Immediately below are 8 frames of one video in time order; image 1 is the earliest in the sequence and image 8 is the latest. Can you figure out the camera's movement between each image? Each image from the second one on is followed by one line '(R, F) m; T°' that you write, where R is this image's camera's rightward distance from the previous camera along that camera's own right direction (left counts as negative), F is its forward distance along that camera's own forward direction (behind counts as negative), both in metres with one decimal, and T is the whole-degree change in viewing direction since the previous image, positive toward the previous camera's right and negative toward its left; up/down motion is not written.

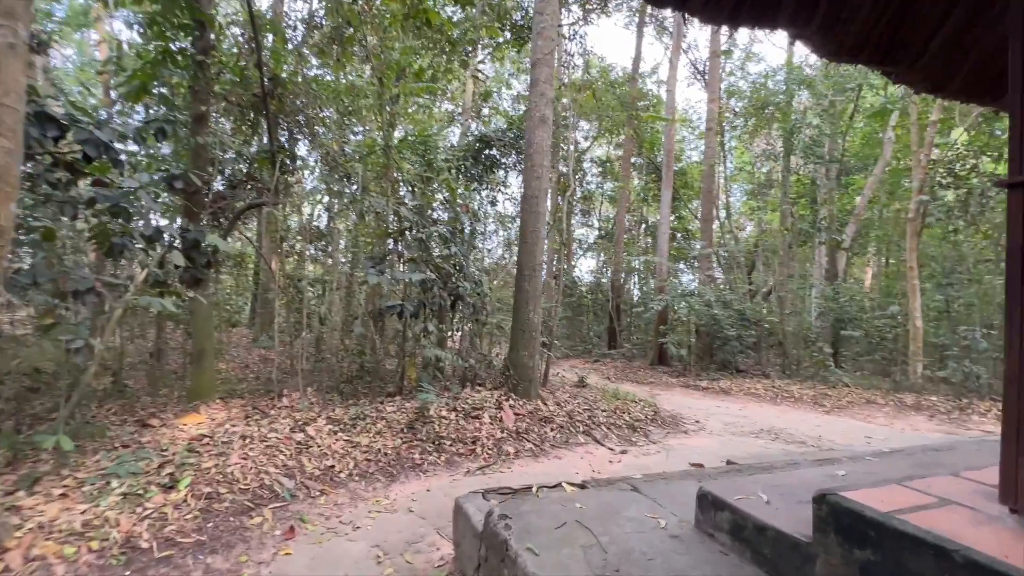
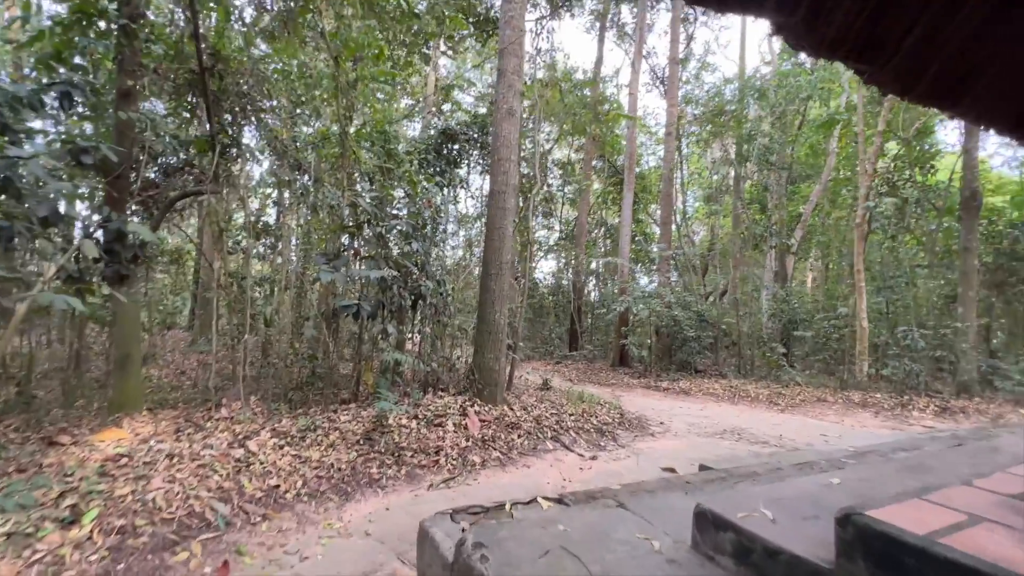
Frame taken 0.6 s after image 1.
(-0.1, +0.2) m; +5°
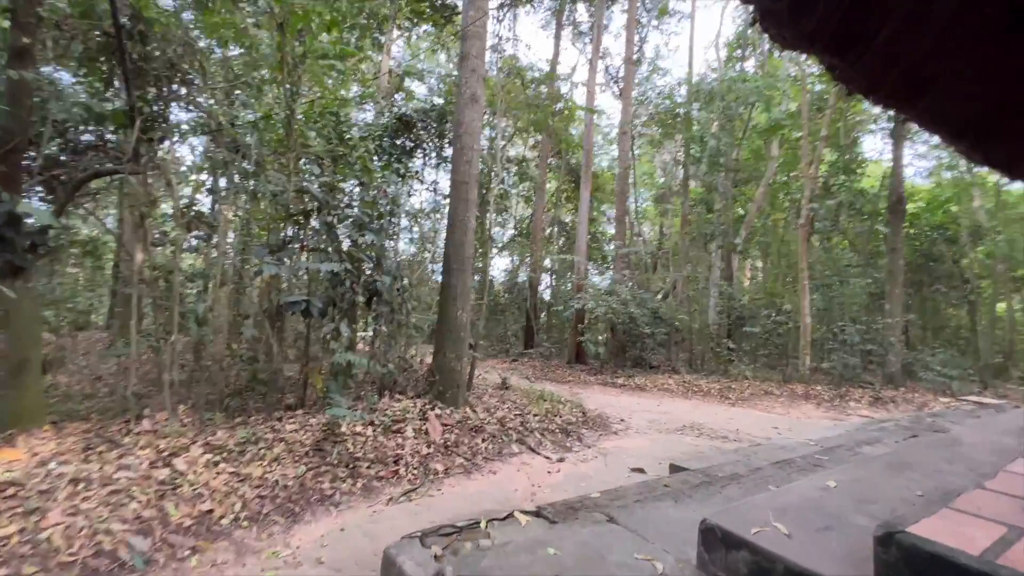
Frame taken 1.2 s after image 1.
(-0.1, +0.2) m; +6°
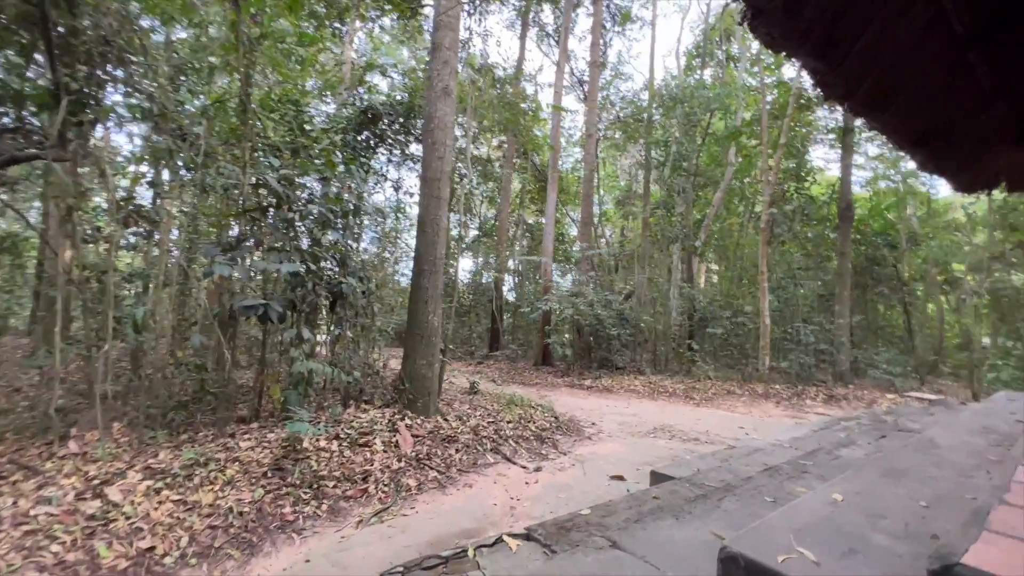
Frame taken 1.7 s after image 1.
(-0.1, +0.2) m; +5°
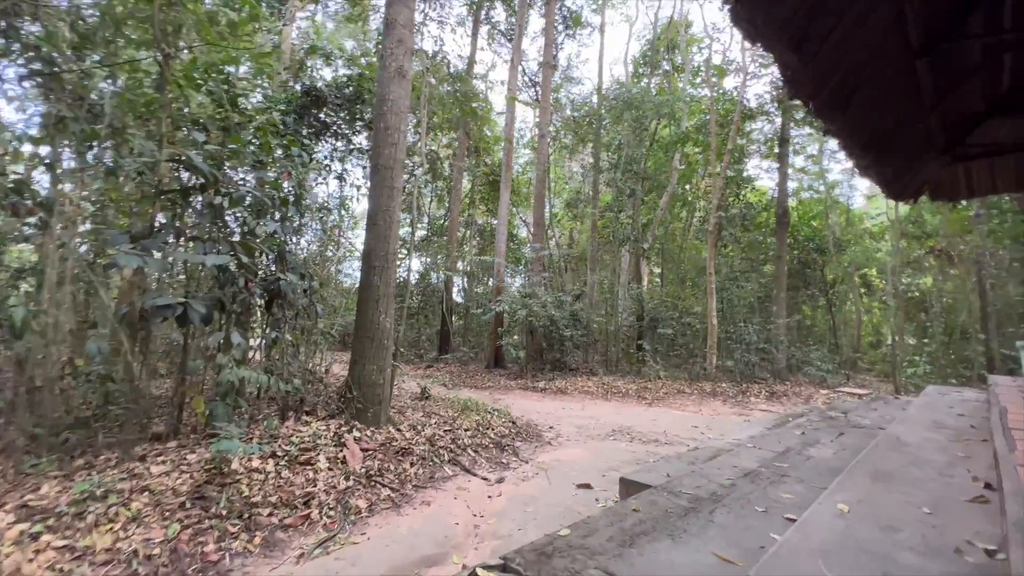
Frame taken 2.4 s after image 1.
(-0.1, +0.3) m; +7°
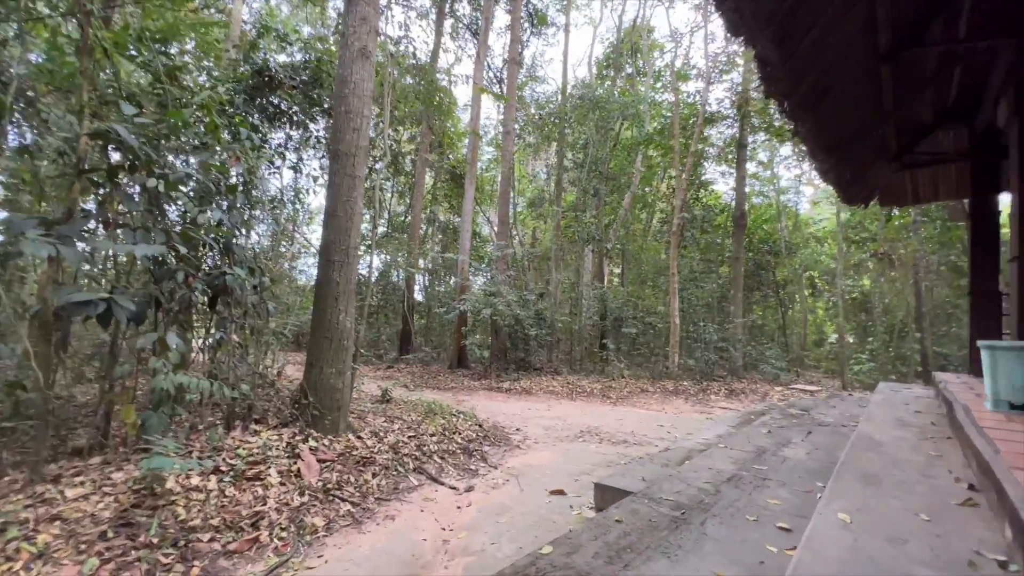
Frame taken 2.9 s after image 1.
(-0.1, +0.2) m; +5°
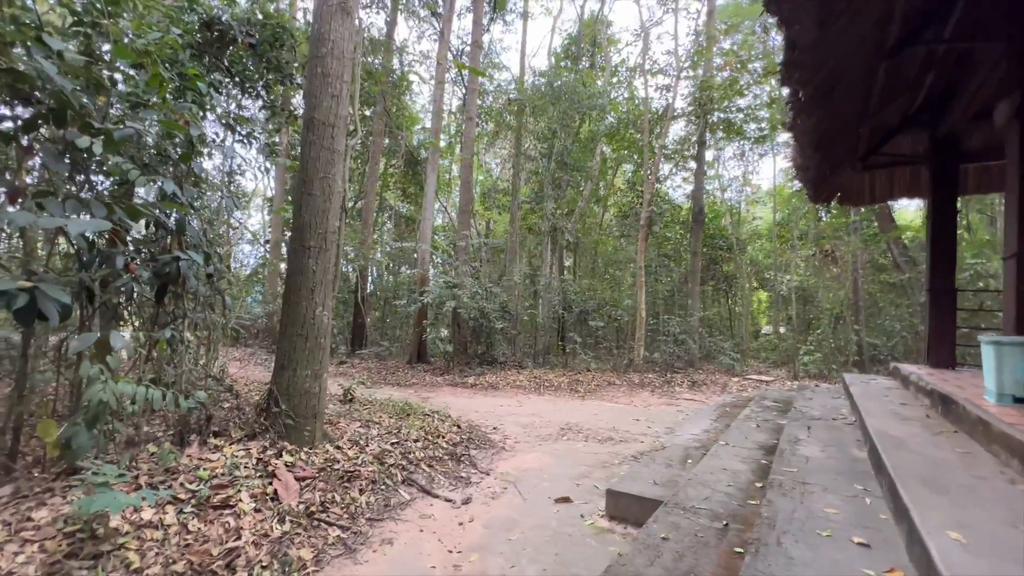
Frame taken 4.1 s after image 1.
(-0.4, +0.3) m; +7°
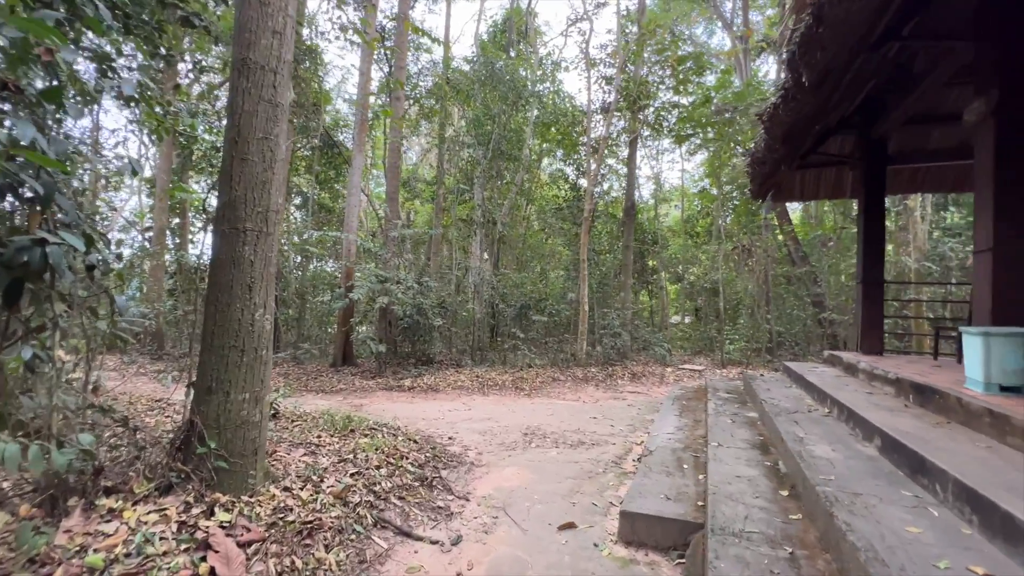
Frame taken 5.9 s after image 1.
(-0.5, +0.5) m; +11°
